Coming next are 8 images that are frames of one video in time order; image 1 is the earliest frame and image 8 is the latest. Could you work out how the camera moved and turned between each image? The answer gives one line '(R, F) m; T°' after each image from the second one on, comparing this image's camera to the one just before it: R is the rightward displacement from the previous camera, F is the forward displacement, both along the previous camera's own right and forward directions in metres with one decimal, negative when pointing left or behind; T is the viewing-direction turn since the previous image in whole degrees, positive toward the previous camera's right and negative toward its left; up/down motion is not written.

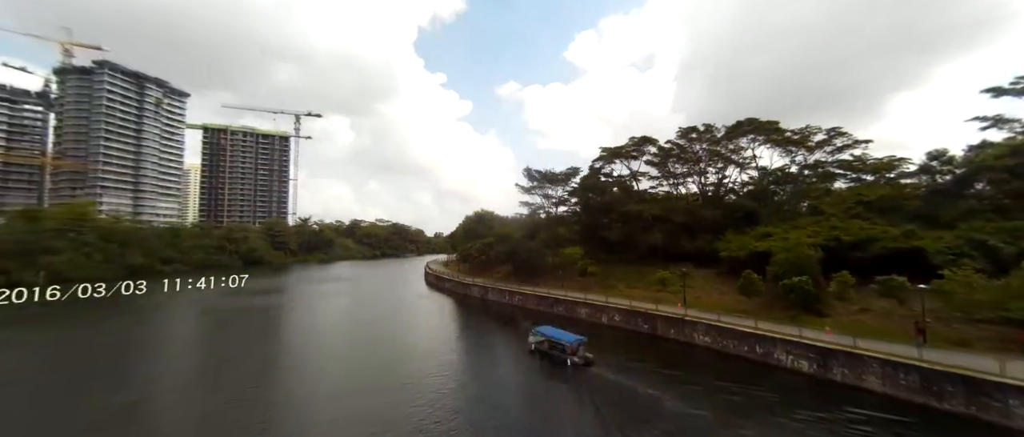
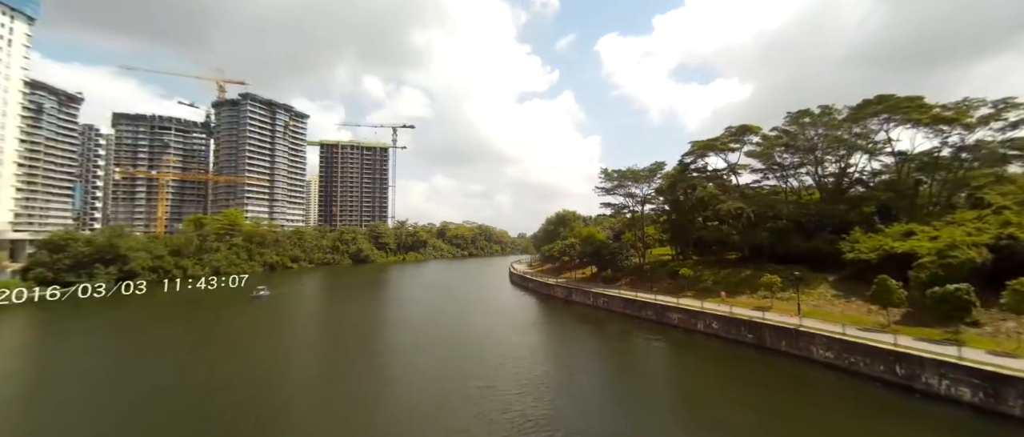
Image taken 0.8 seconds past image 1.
(+0.1, -0.6) m; -13°
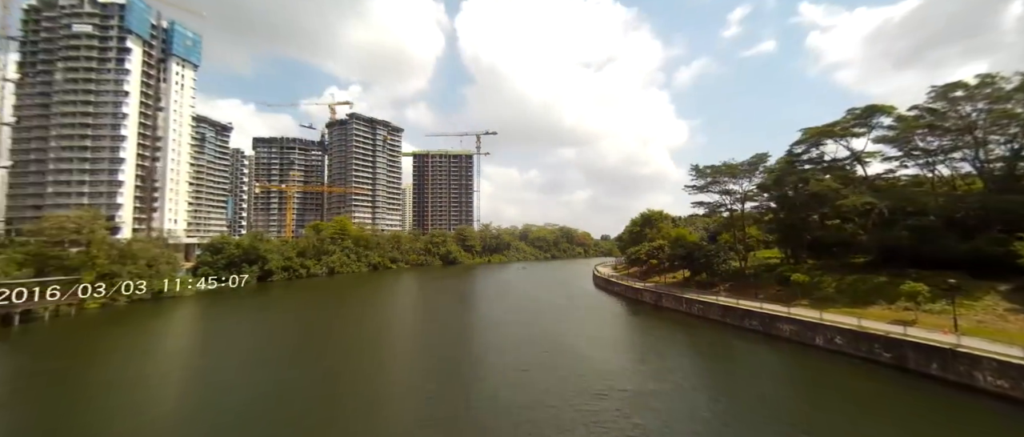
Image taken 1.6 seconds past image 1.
(+0.2, -0.9) m; -13°
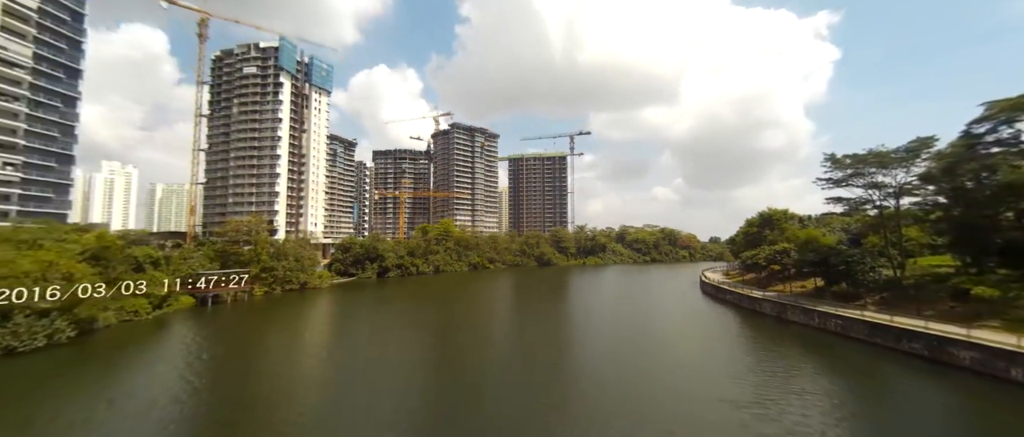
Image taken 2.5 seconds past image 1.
(+0.3, -1.7) m; -15°
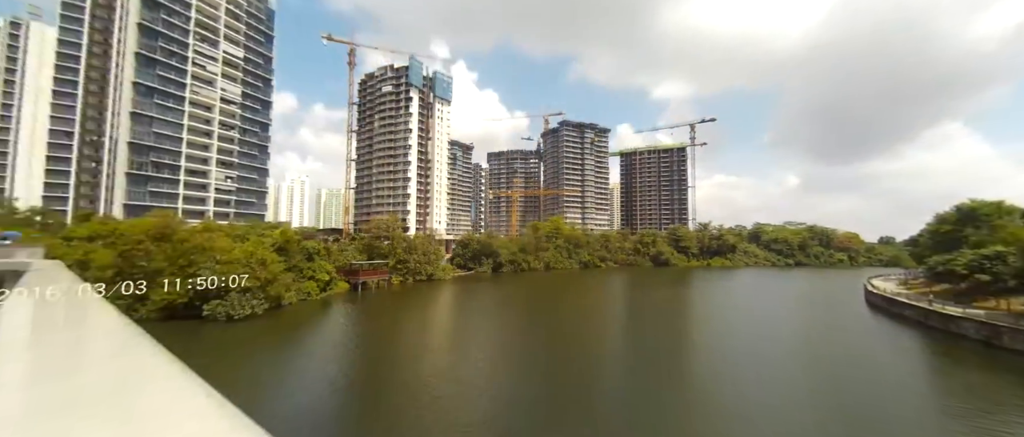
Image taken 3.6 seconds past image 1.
(+1.5, -1.3) m; -17°
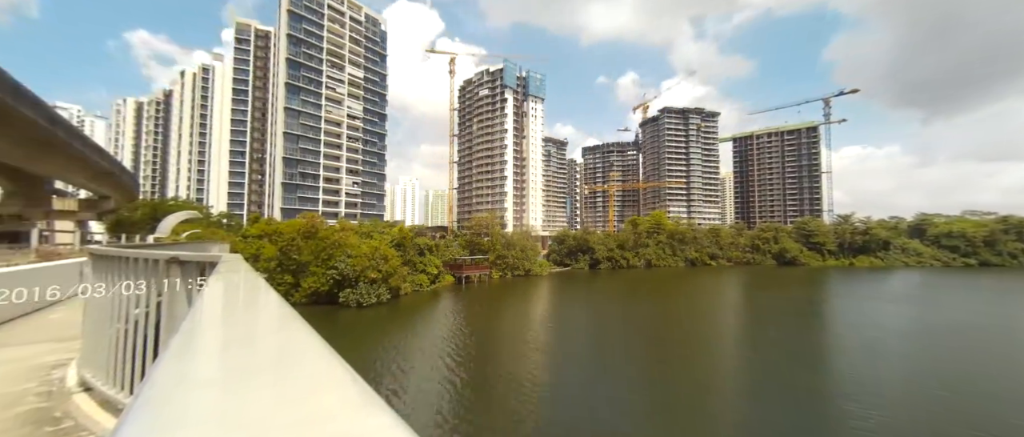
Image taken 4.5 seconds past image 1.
(-0.1, +1.4) m; -15°
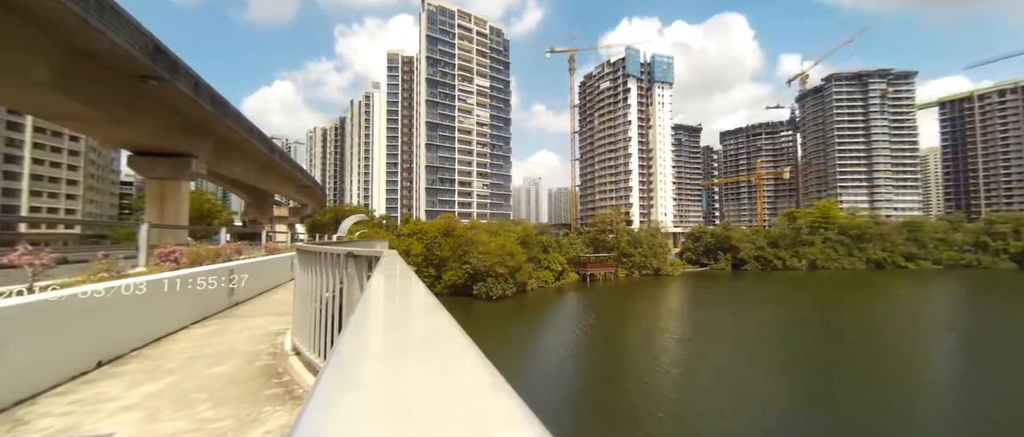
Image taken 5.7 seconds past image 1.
(-0.2, +1.2) m; -20°
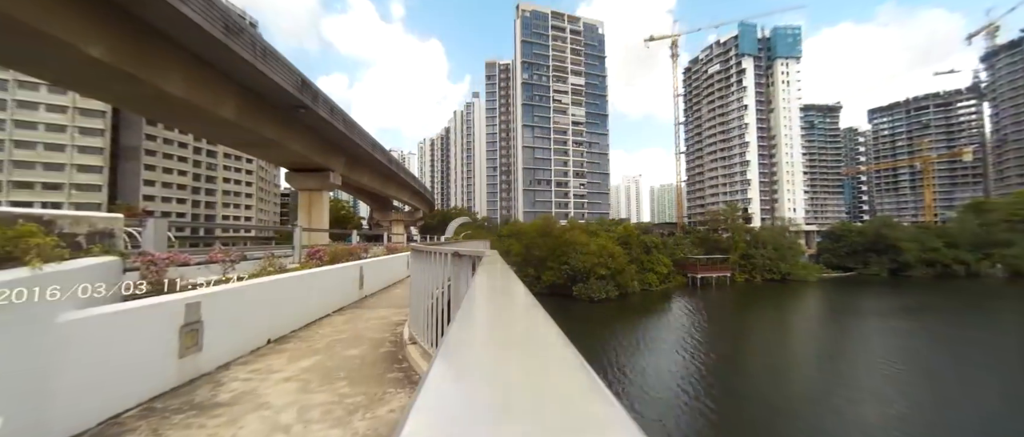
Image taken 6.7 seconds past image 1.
(-0.1, +0.5) m; -16°
